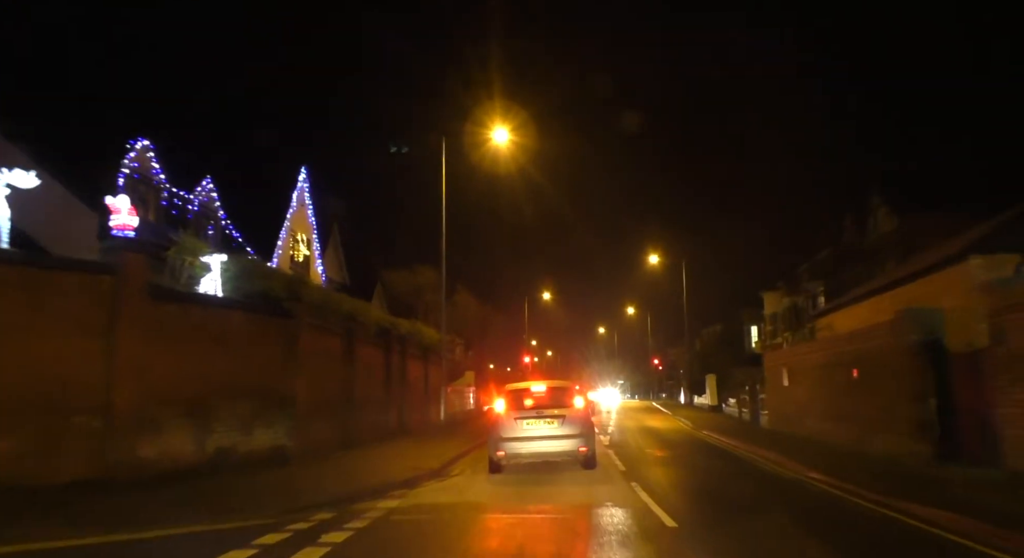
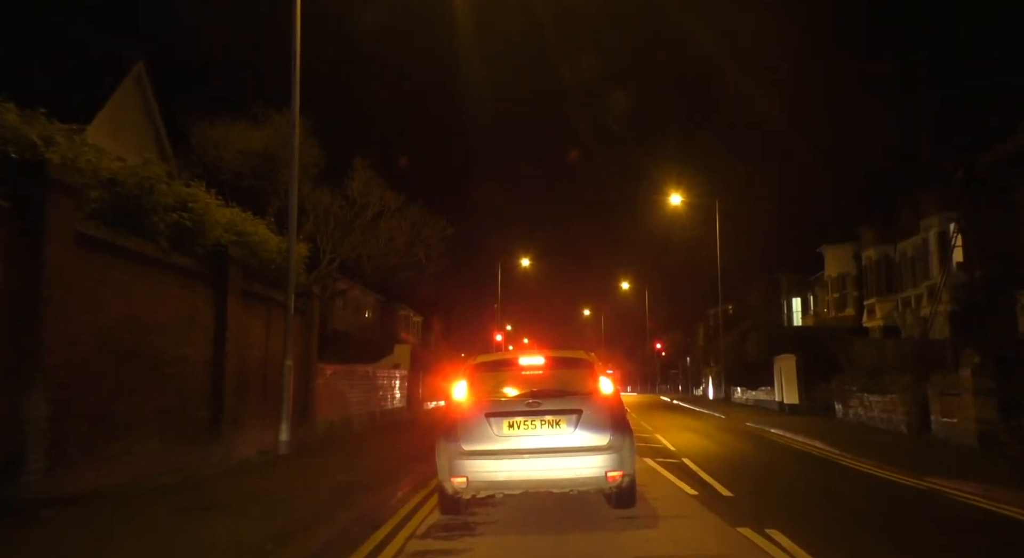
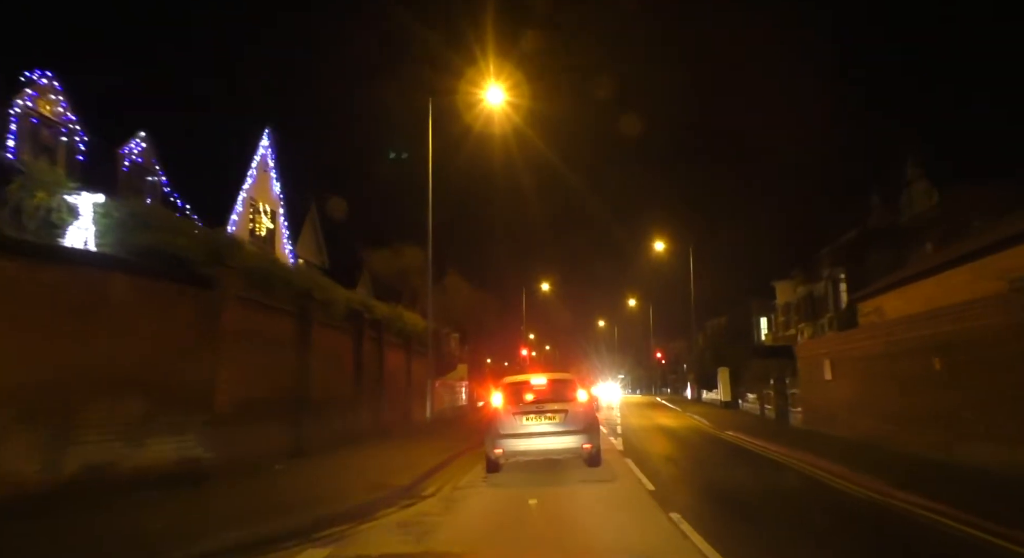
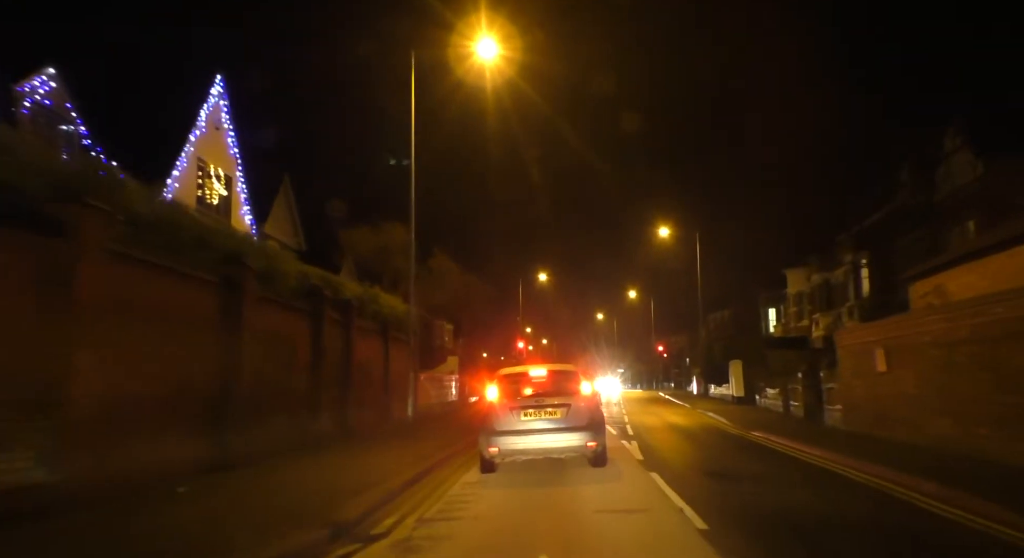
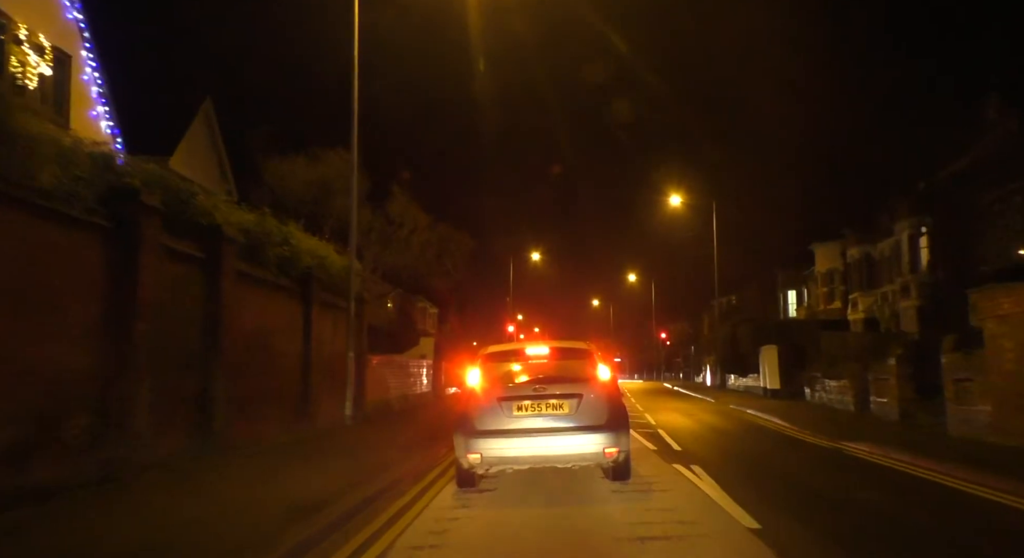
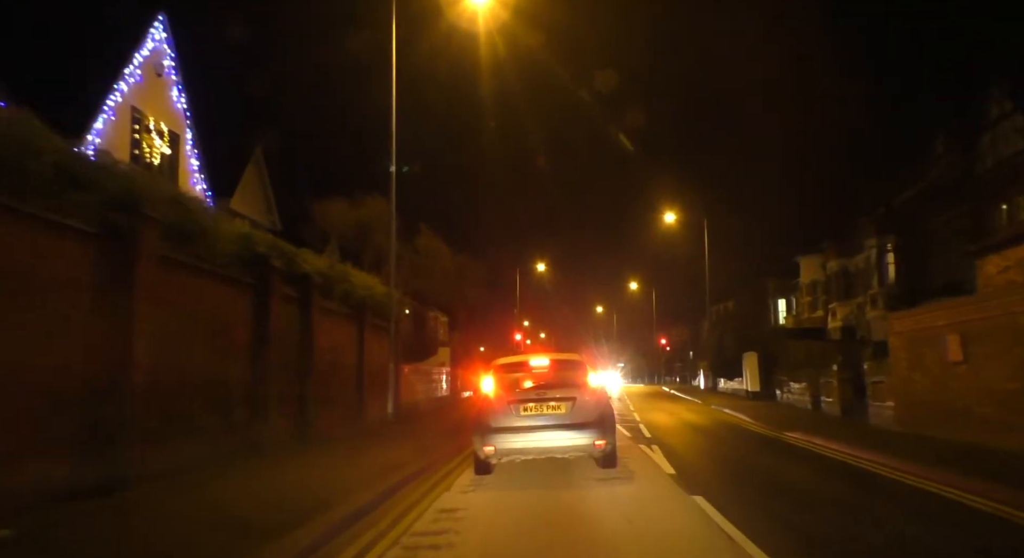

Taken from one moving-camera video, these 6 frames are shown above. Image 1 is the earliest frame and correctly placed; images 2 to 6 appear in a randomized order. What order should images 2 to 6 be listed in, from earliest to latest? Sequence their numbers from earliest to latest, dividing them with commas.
3, 4, 6, 5, 2
